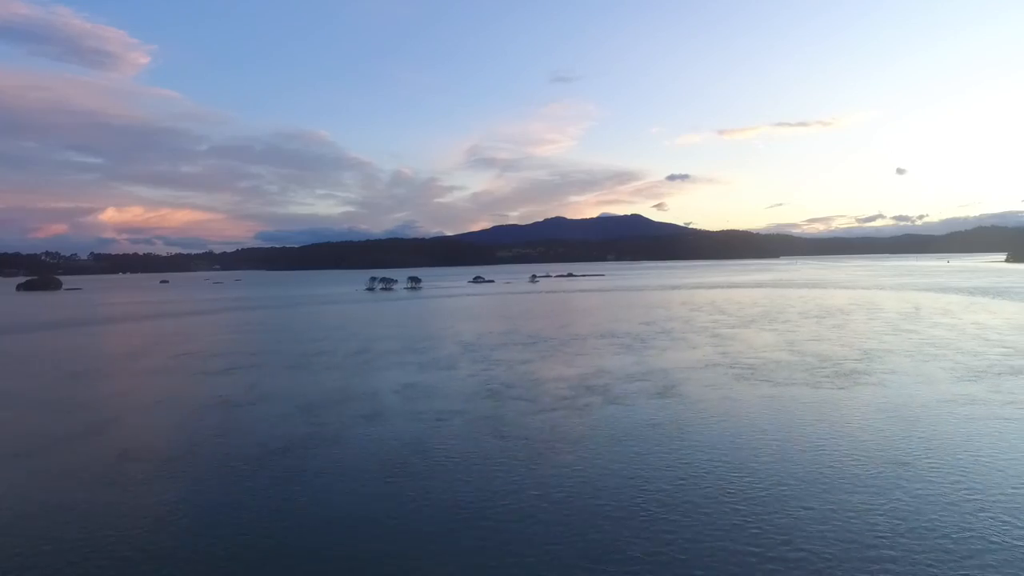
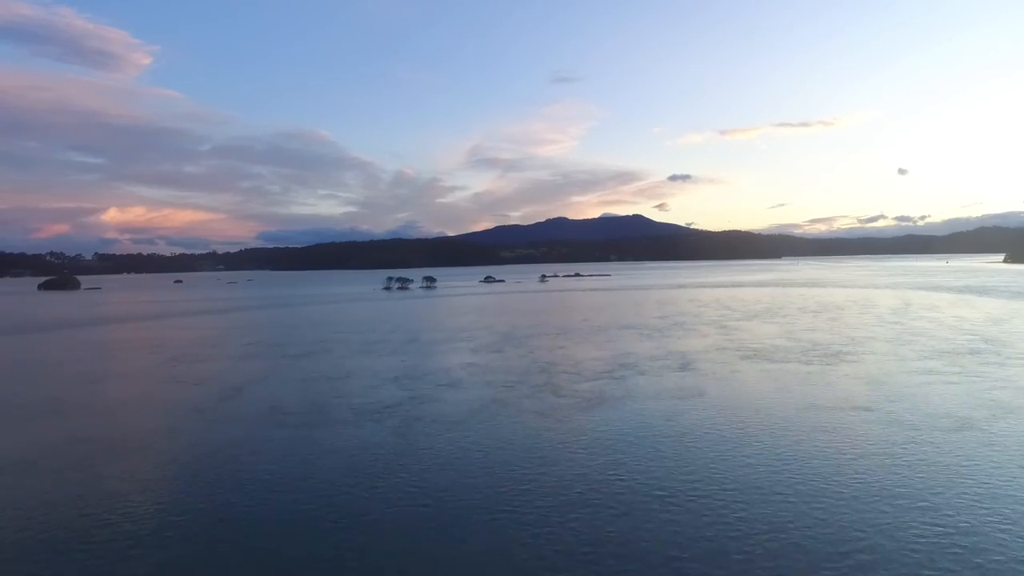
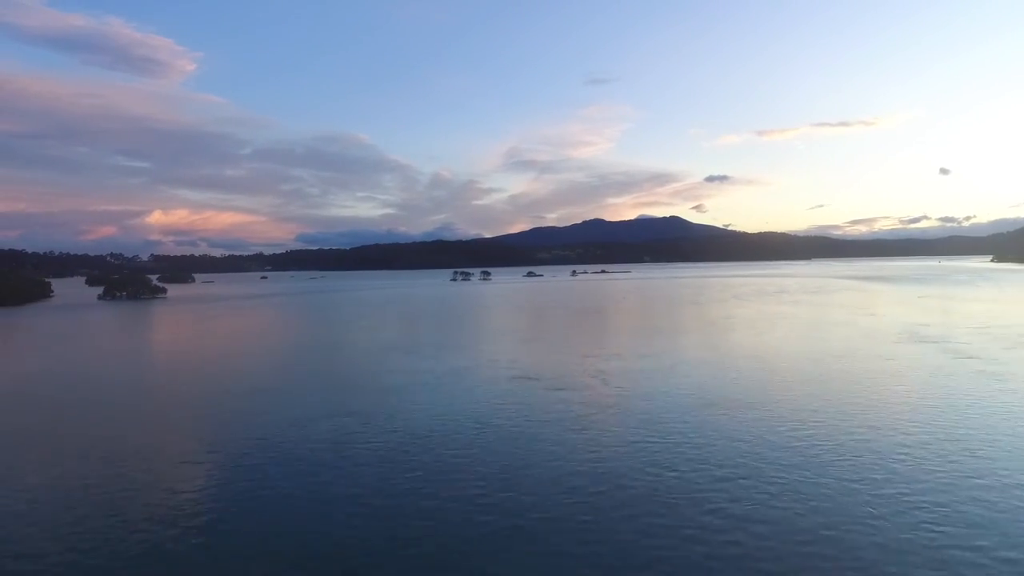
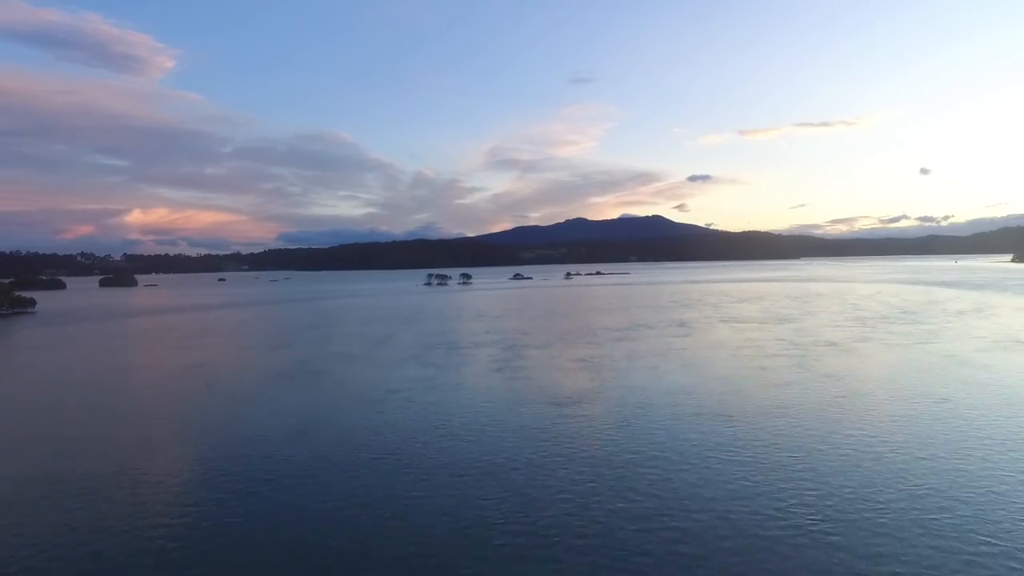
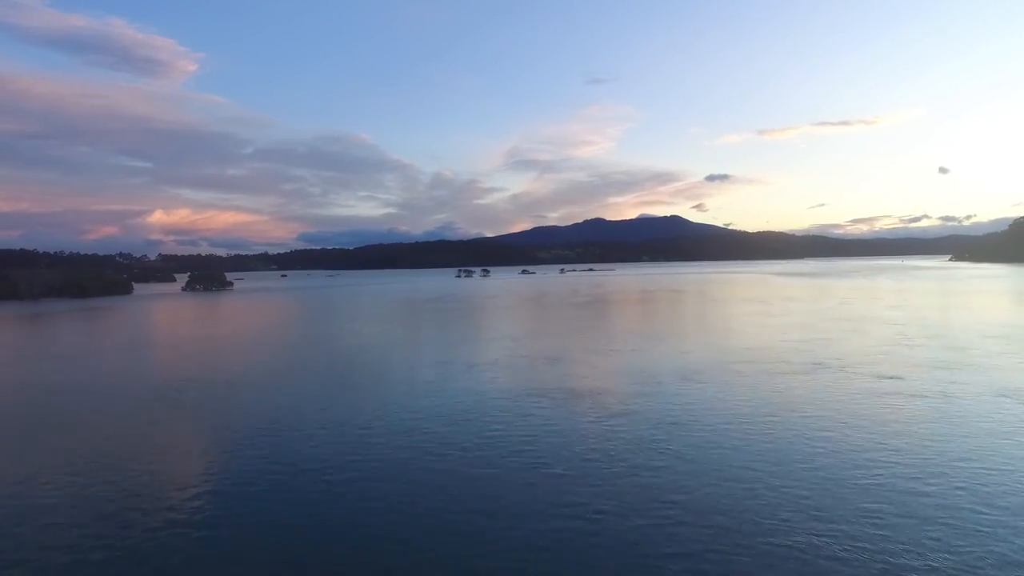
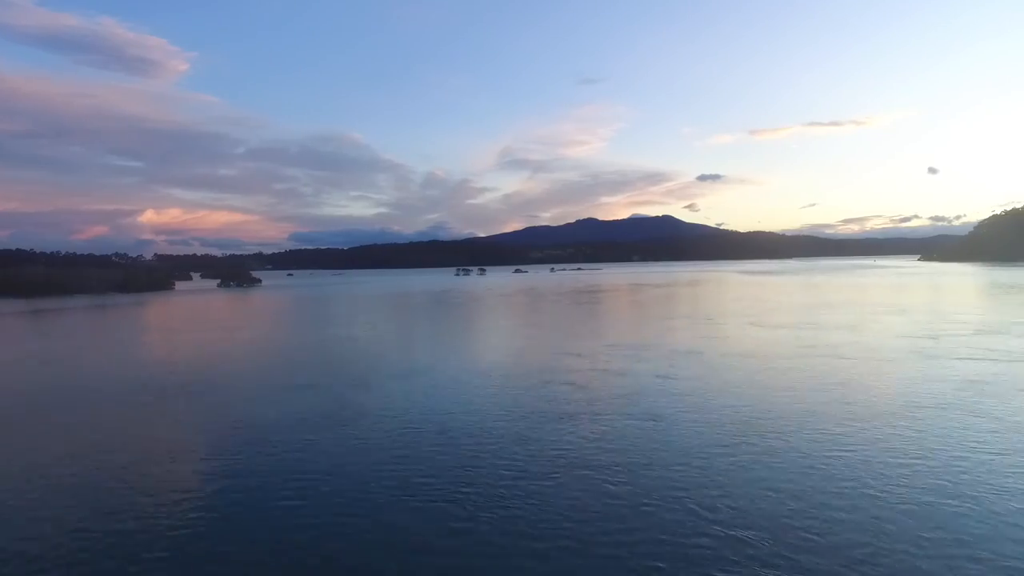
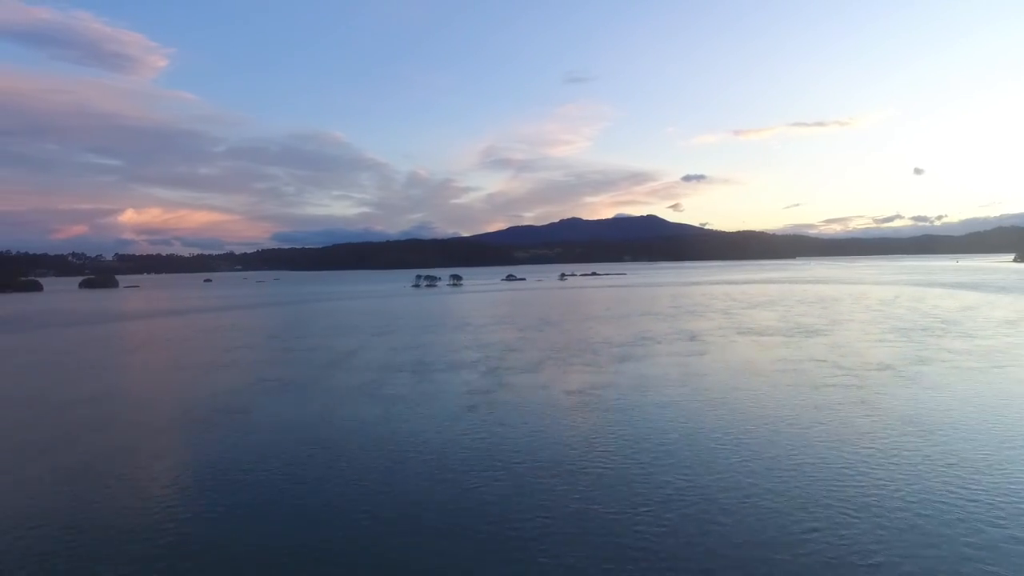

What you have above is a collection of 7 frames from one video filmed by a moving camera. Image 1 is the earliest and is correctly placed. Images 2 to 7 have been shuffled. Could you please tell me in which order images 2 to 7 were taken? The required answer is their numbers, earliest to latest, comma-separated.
2, 7, 4, 3, 5, 6
